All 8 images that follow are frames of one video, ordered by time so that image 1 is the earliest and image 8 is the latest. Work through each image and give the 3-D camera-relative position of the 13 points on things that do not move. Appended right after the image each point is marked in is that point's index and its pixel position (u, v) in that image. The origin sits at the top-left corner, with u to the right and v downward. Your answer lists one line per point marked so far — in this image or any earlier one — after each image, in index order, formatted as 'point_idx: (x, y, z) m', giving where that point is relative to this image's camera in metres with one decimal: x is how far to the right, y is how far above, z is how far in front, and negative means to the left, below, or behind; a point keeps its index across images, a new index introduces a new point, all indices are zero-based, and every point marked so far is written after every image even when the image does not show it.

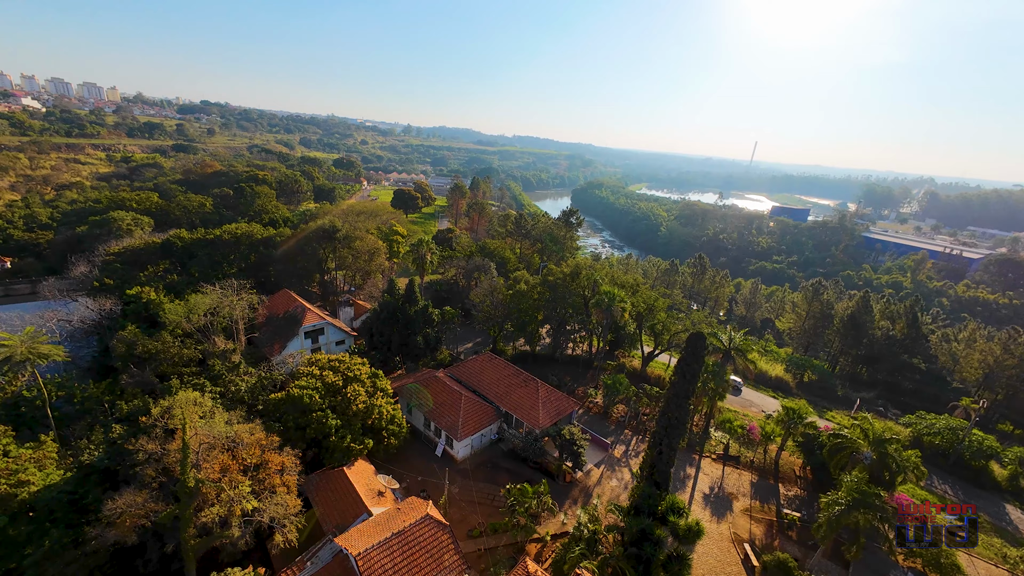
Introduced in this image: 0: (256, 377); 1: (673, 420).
0: (-12.2, -4.3, +19.8) m
1: (+5.8, -4.8, +14.9) m
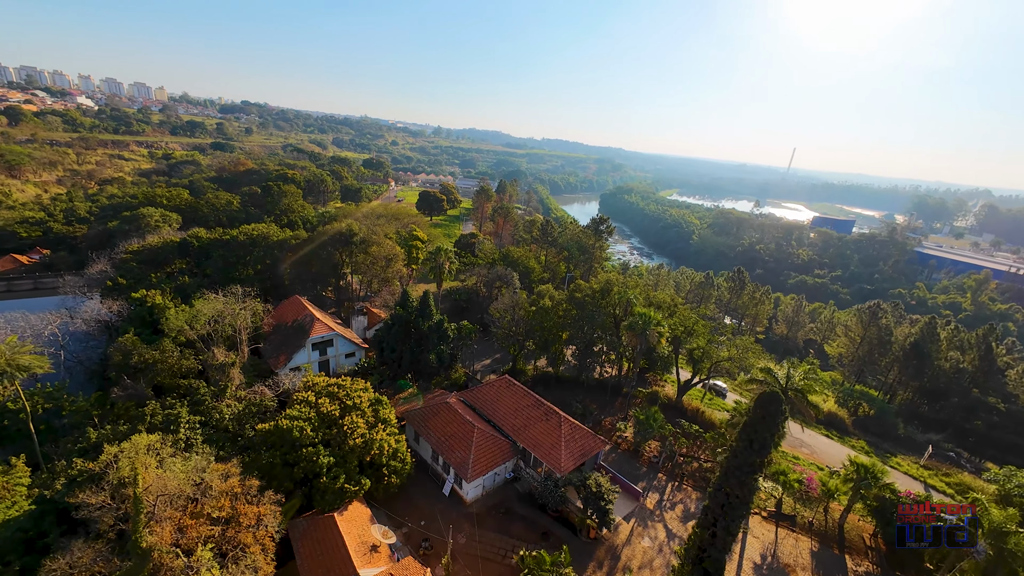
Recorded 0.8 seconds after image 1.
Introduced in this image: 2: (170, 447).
0: (-11.4, -4.9, +17.7) m
1: (+6.3, -5.9, +11.8) m
2: (-12.1, -5.7, +14.6) m
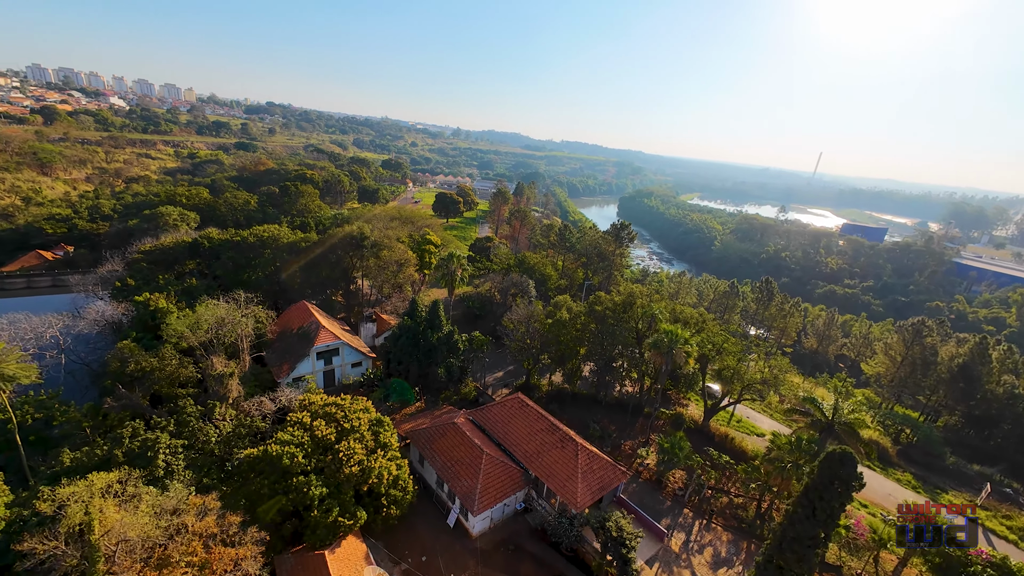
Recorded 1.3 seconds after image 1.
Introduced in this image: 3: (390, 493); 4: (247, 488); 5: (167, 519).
0: (-10.9, -5.3, +16.4) m
1: (+6.5, -6.7, +9.8) m
2: (-11.7, -6.1, +13.3) m
3: (-4.9, -8.2, +16.7) m
4: (-9.3, -7.0, +14.6) m
5: (-9.5, -6.3, +11.6) m
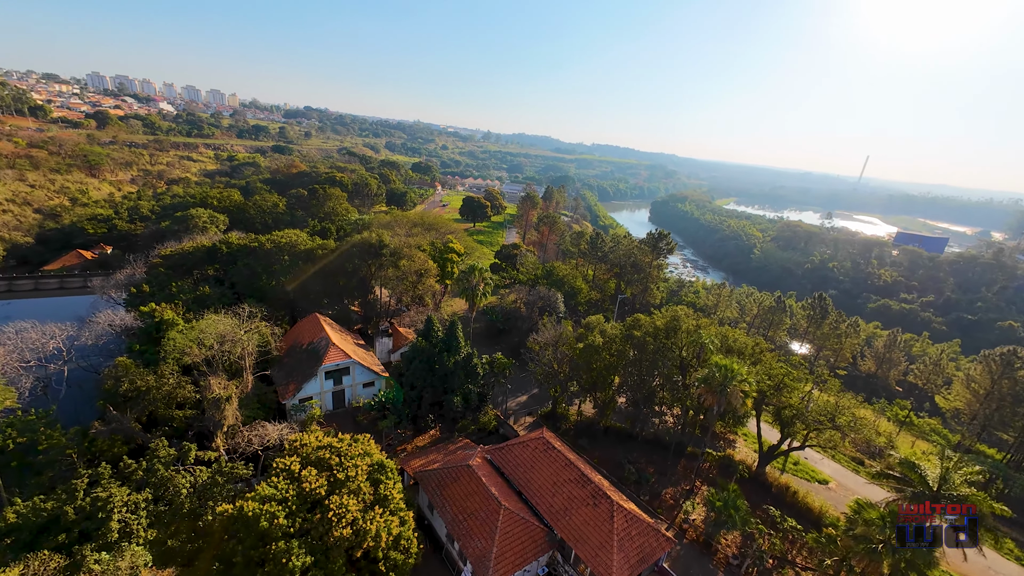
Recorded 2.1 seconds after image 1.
0: (-10.1, -6.1, +14.2) m
1: (+6.8, -7.8, +6.5) m
2: (-11.2, -6.8, +11.2) m
3: (-4.2, -9.1, +14.1) m
4: (-8.6, -7.8, +12.3) m
5: (-9.1, -7.1, +9.3) m
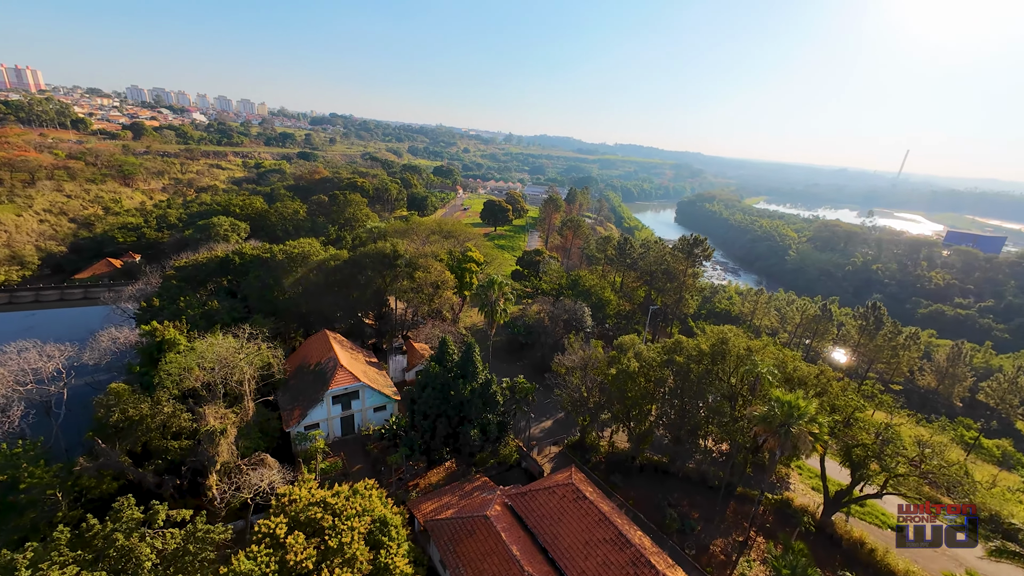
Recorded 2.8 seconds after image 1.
0: (-9.4, -7.0, +12.2) m
1: (+7.1, -8.6, +3.6) m
2: (-10.6, -7.7, +9.2) m
3: (-3.5, -10.0, +11.8) m
4: (-8.0, -8.7, +10.2) m
5: (-8.6, -8.0, +7.2) m
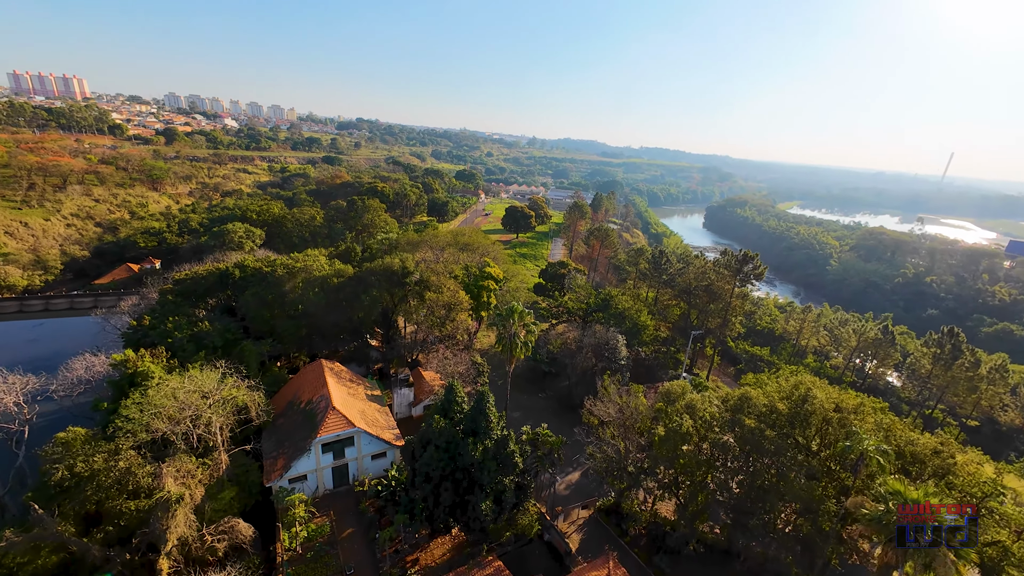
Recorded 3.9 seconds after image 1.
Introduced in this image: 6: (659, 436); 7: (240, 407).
0: (-9.0, -8.2, +8.7) m
1: (+7.0, -10.1, -0.7) m
2: (-10.4, -9.0, +5.8) m
3: (-3.1, -11.4, +8.0) m
4: (-7.7, -10.0, +6.6) m
5: (-8.5, -9.2, +3.7) m
6: (+5.9, -5.8, +17.3) m
7: (-12.5, -5.4, +19.2) m
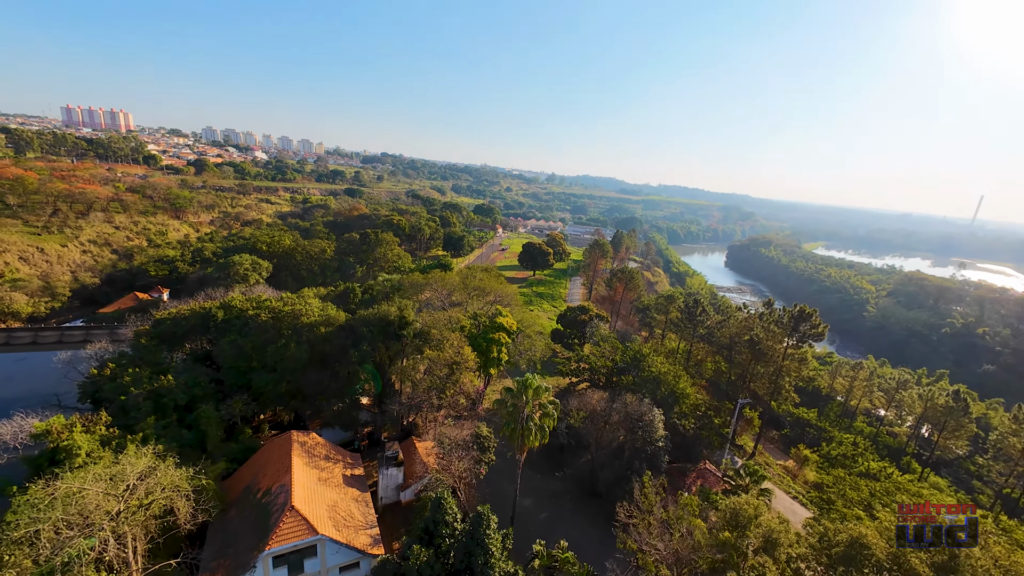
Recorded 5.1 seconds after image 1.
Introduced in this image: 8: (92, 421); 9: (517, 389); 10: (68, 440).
0: (-9.1, -9.7, +4.1) m
1: (+6.5, -11.2, -6.0) m
2: (-10.6, -10.2, +1.2) m
3: (-3.4, -13.0, +2.9) m
4: (-8.0, -11.3, +1.9) m
5: (-8.8, -10.4, -1.0) m
6: (+6.2, -8.4, +12.3) m
7: (-12.1, -7.6, +14.9) m
8: (-18.8, -5.8, +18.7) m
9: (+0.4, -4.5, +21.1) m
10: (-17.9, -6.1, +16.8) m
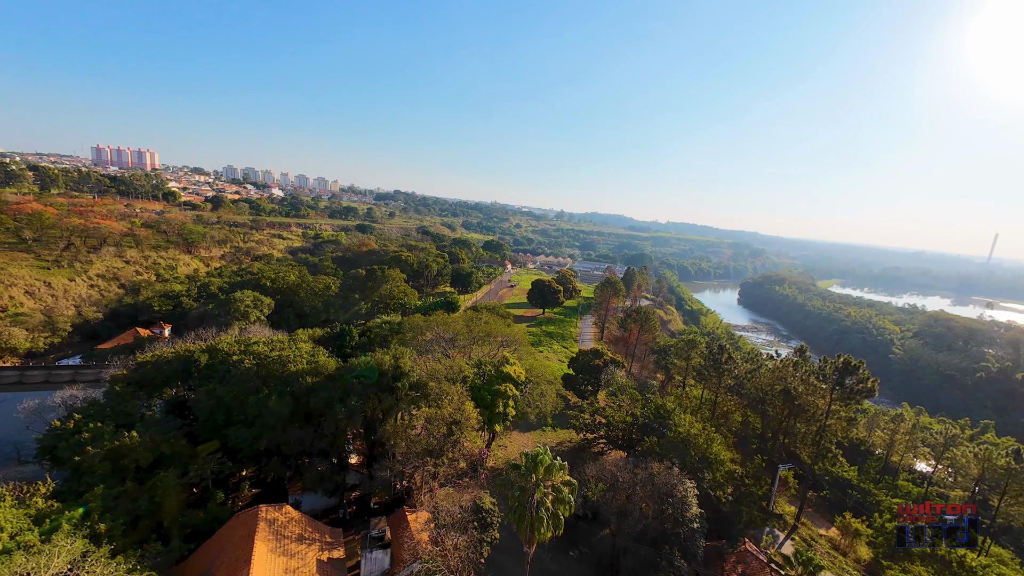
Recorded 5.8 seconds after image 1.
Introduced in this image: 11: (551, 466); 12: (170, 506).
0: (-9.2, -10.4, +1.0) m
1: (+6.2, -11.2, -9.6) m
2: (-10.8, -10.6, -1.9) m
3: (-3.5, -13.6, -0.6) m
4: (-8.2, -11.8, -1.4) m
5: (-9.0, -10.6, -4.1) m
6: (+6.3, -9.9, +8.9) m
7: (-11.9, -9.2, +12.0) m
8: (-18.5, -7.6, +16.0) m
9: (+0.8, -6.7, +18.2) m
10: (-17.7, -7.8, +14.1) m
11: (+1.7, -6.6, +18.1) m
12: (-14.5, -9.2, +17.7) m
